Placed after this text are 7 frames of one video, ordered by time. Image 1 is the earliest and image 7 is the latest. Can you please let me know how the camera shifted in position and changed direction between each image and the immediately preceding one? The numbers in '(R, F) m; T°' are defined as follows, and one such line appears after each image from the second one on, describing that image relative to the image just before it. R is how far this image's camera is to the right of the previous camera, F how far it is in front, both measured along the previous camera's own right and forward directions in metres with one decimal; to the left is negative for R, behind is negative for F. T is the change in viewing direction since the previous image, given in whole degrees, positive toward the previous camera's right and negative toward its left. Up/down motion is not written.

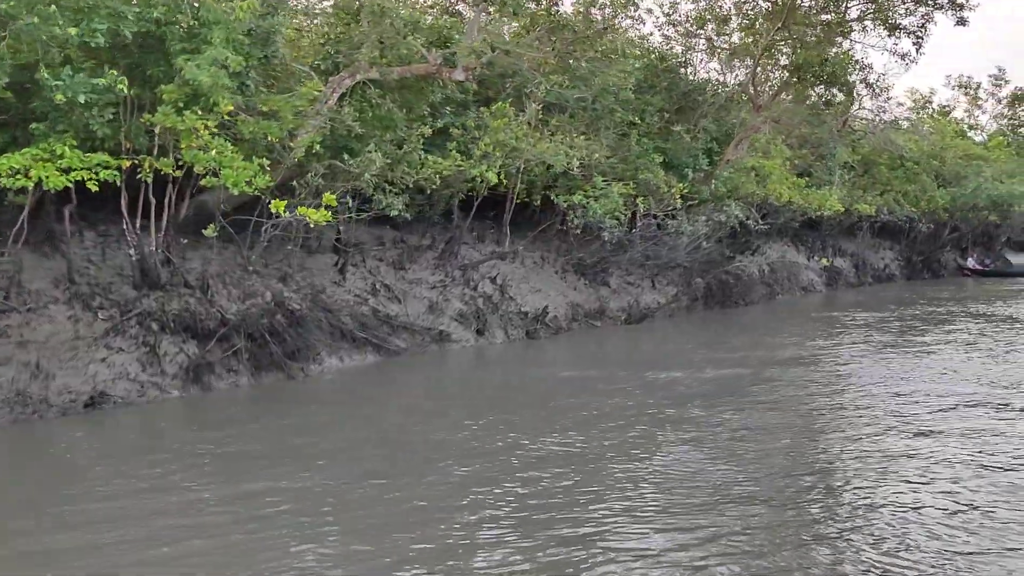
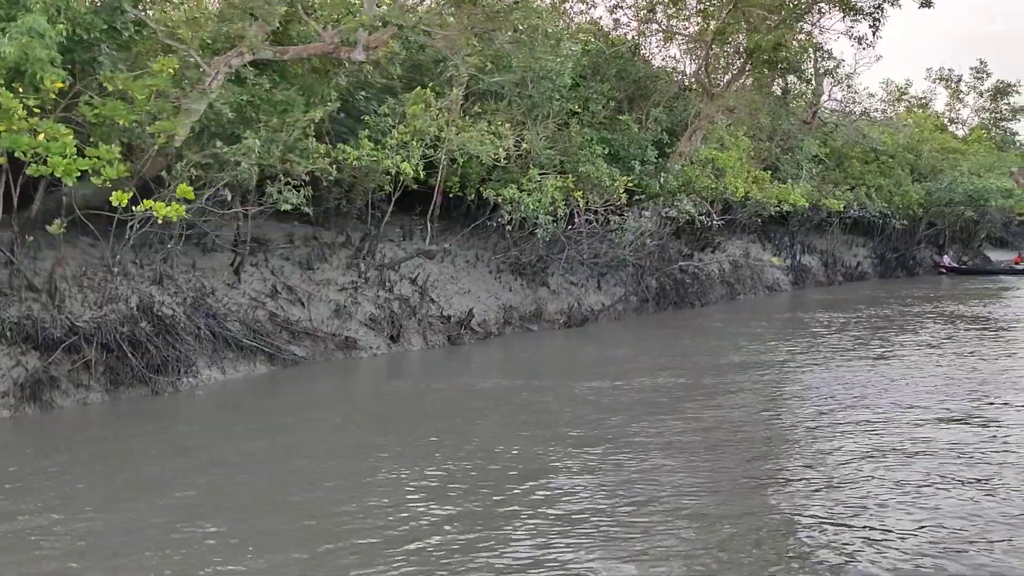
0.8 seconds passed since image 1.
(+1.1, +1.4) m; +1°
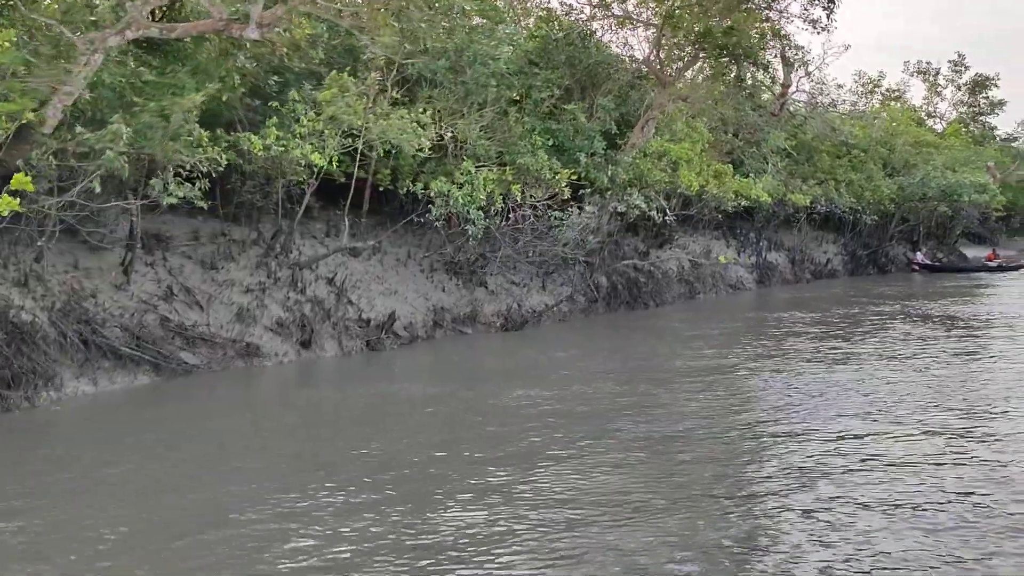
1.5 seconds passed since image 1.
(+0.9, +1.1) m; +1°
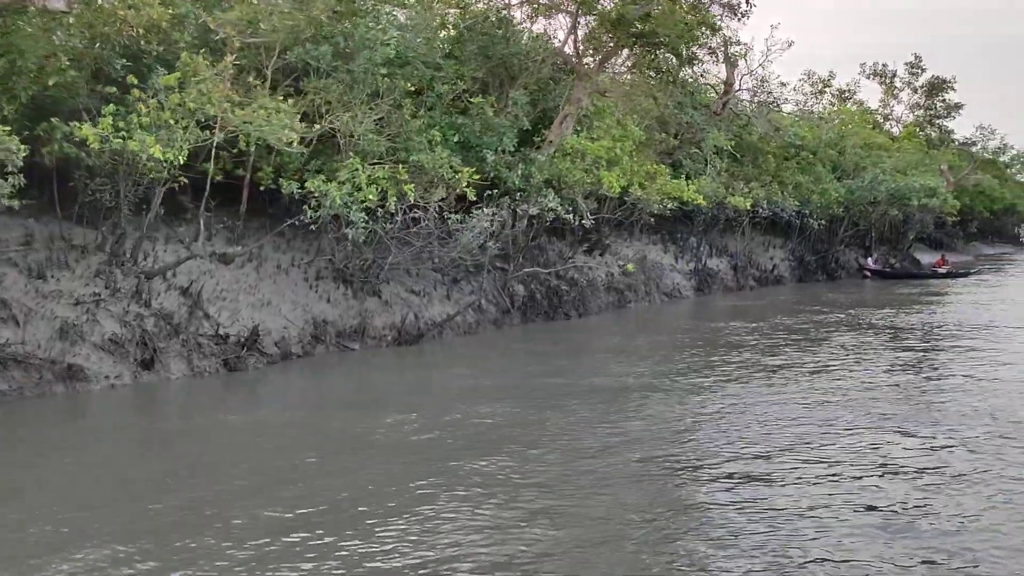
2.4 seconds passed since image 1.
(+1.2, +1.6) m; +2°
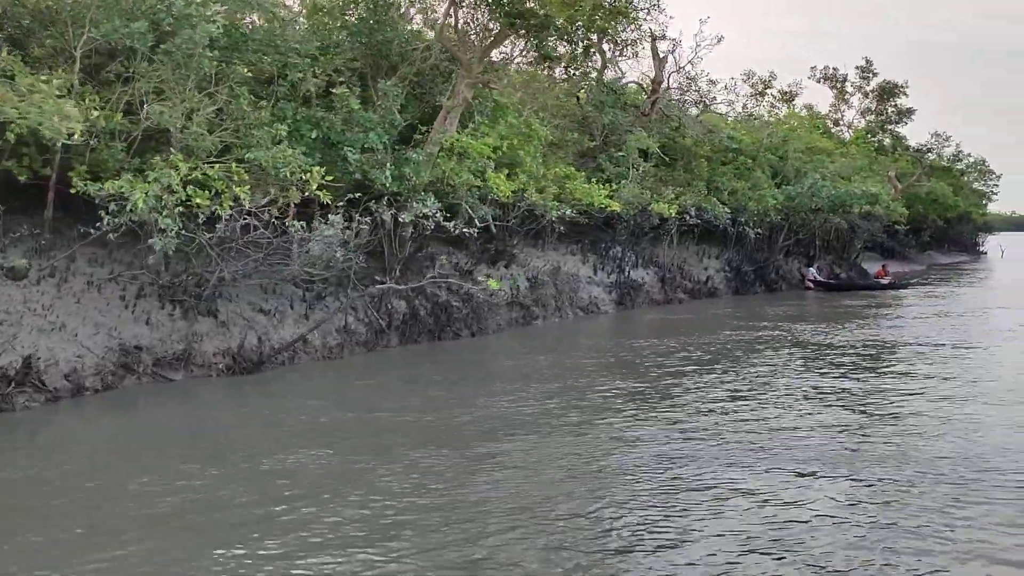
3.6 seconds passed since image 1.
(+1.6, +2.1) m; +2°
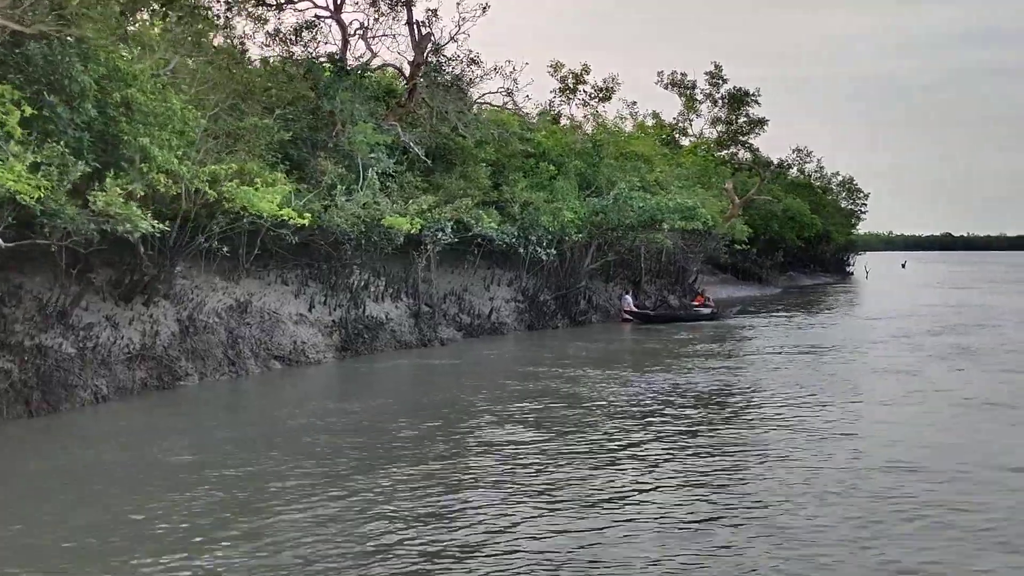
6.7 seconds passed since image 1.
(+3.9, +5.7) m; +6°
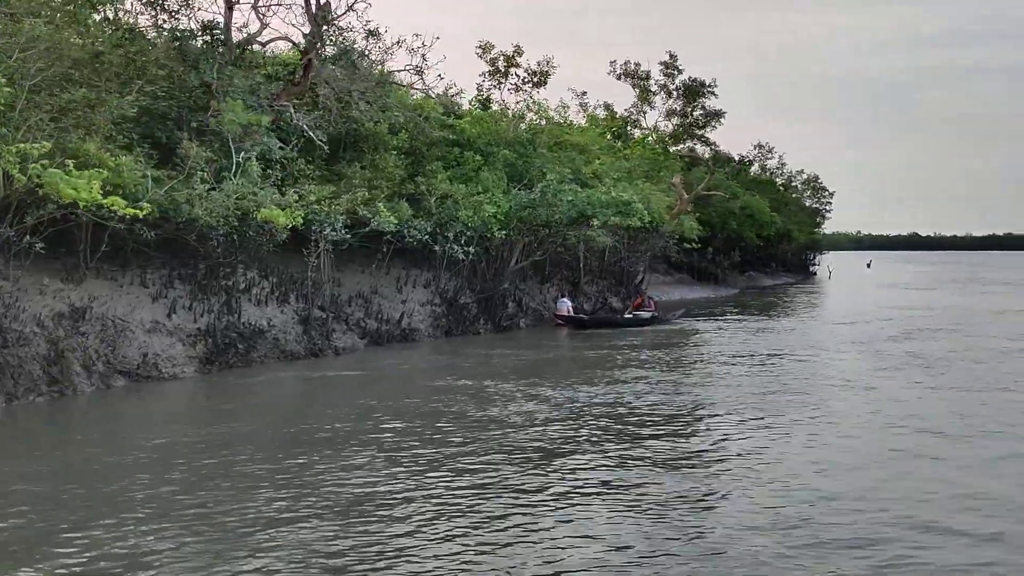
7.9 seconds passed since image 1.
(+1.3, +2.3) m; +2°
